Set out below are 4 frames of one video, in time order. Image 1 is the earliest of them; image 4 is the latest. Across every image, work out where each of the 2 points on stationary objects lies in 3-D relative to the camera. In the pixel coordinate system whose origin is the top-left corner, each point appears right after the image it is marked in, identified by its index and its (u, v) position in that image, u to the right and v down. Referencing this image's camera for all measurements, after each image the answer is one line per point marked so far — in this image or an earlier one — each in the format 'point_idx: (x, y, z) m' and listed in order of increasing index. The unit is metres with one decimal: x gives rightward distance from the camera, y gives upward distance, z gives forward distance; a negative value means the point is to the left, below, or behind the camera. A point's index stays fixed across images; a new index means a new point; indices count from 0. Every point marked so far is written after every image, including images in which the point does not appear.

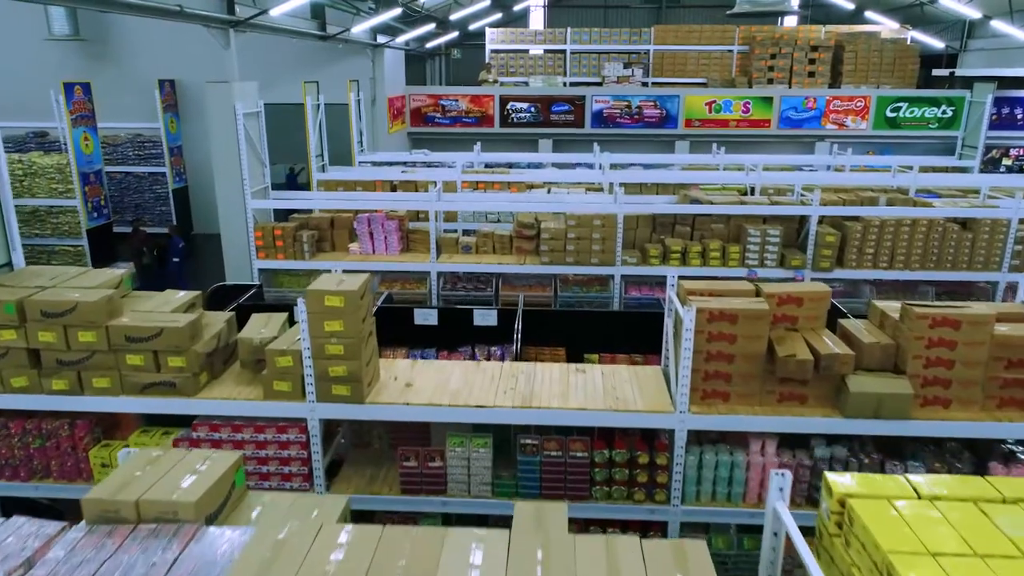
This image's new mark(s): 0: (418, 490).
0: (-0.5, -1.1, +3.7) m
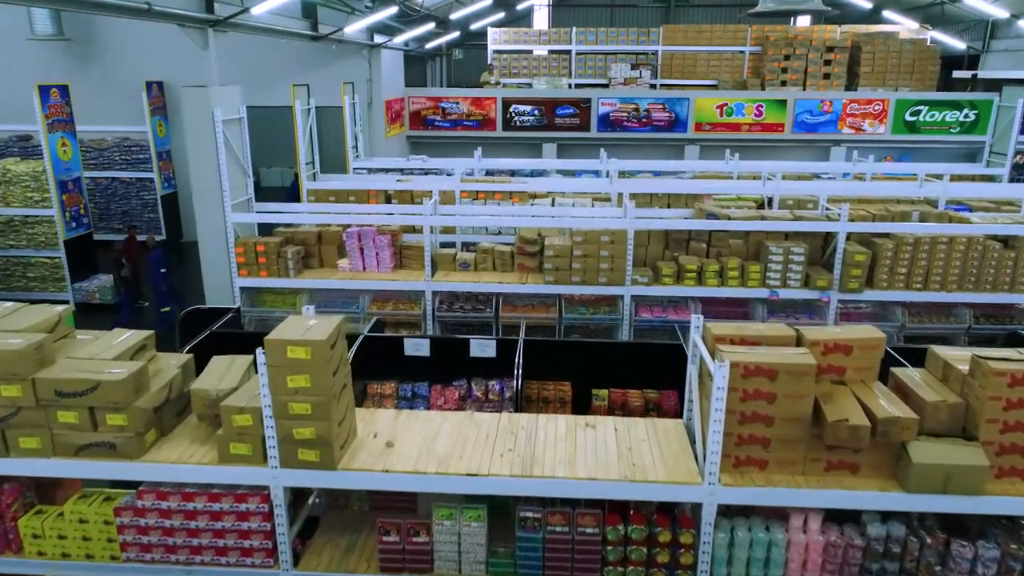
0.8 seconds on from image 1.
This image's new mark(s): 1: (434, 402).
0: (-0.5, -1.3, +3.2) m
1: (-0.6, -0.8, +5.1) m
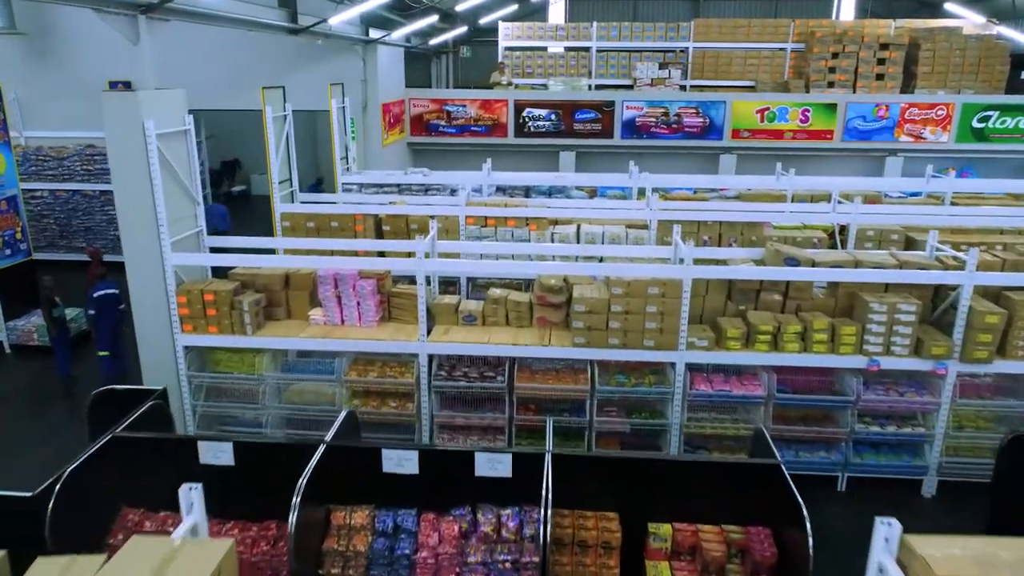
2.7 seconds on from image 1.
0: (-0.4, -1.8, +1.7) m
1: (-0.5, -1.3, +3.6) m
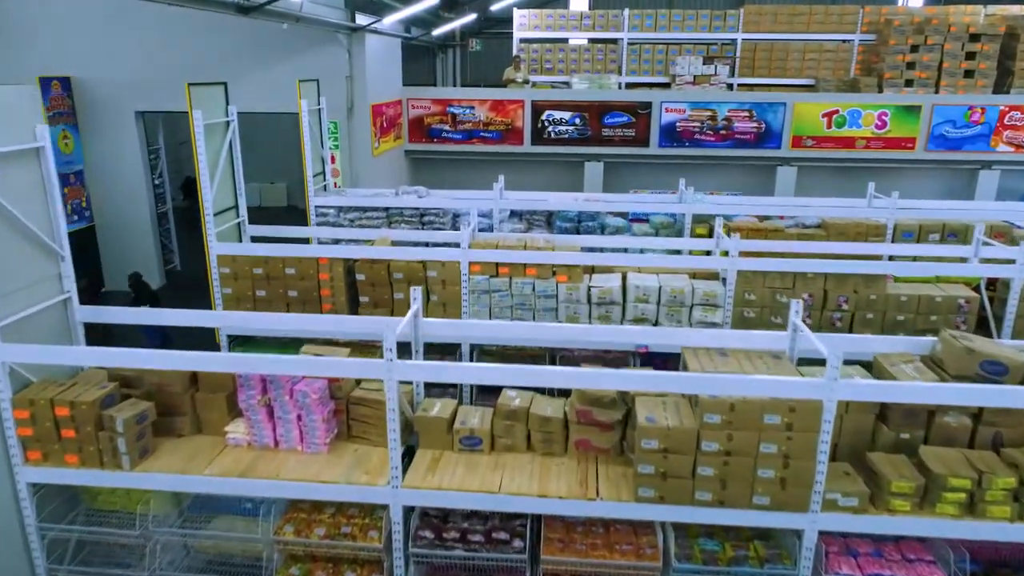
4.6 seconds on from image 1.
0: (-0.4, -2.3, -0.2) m
1: (-0.4, -1.9, +1.6) m
